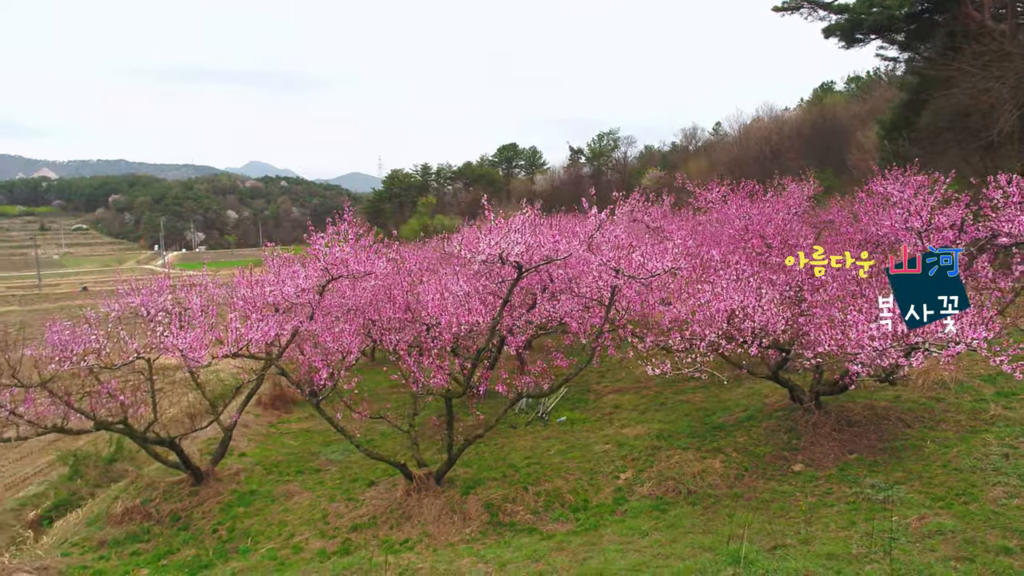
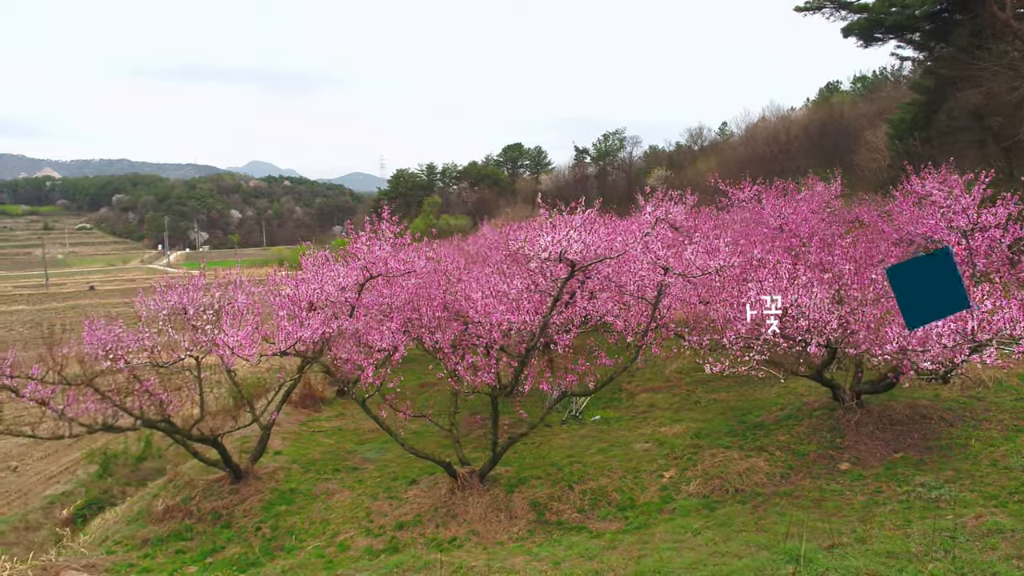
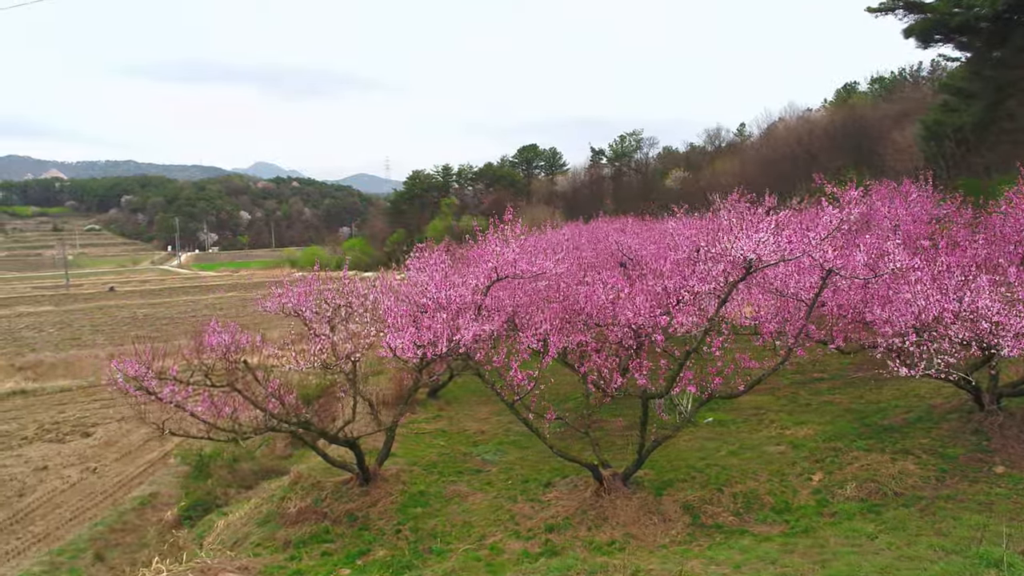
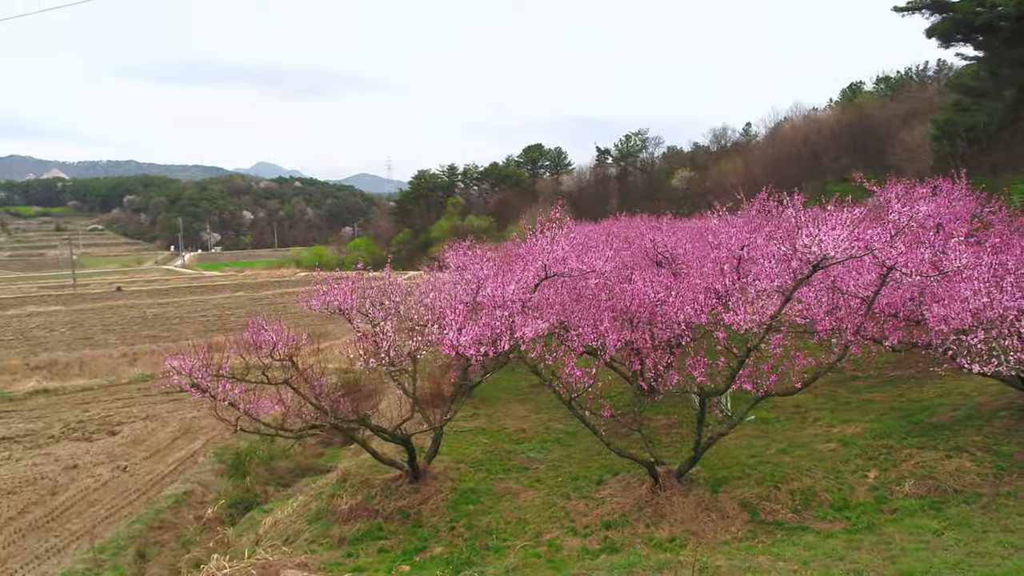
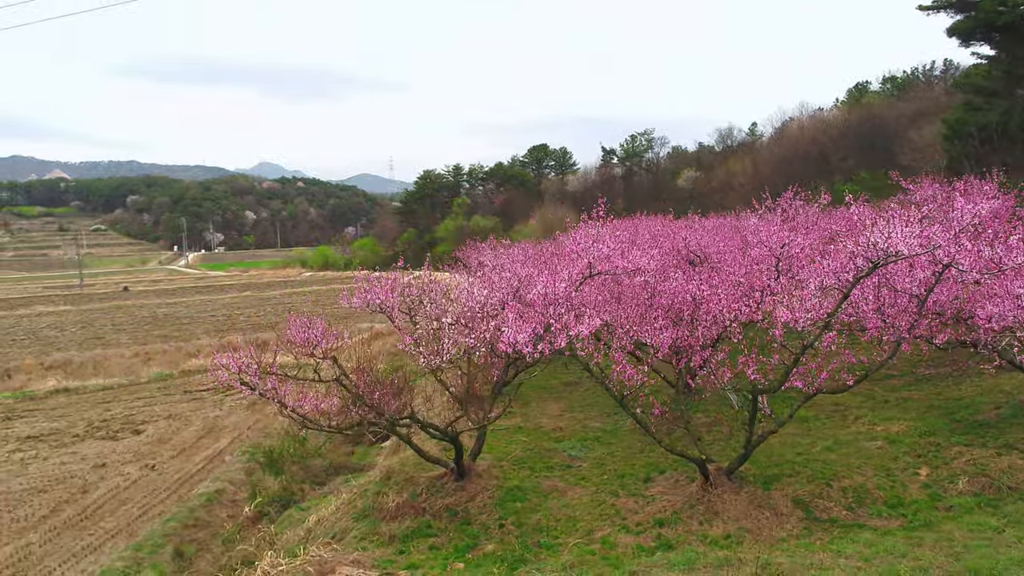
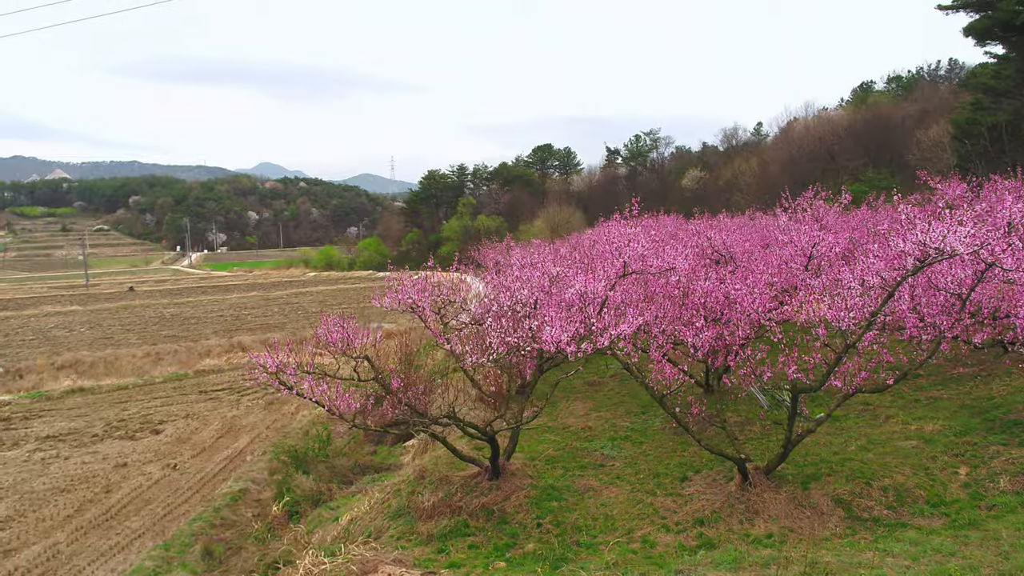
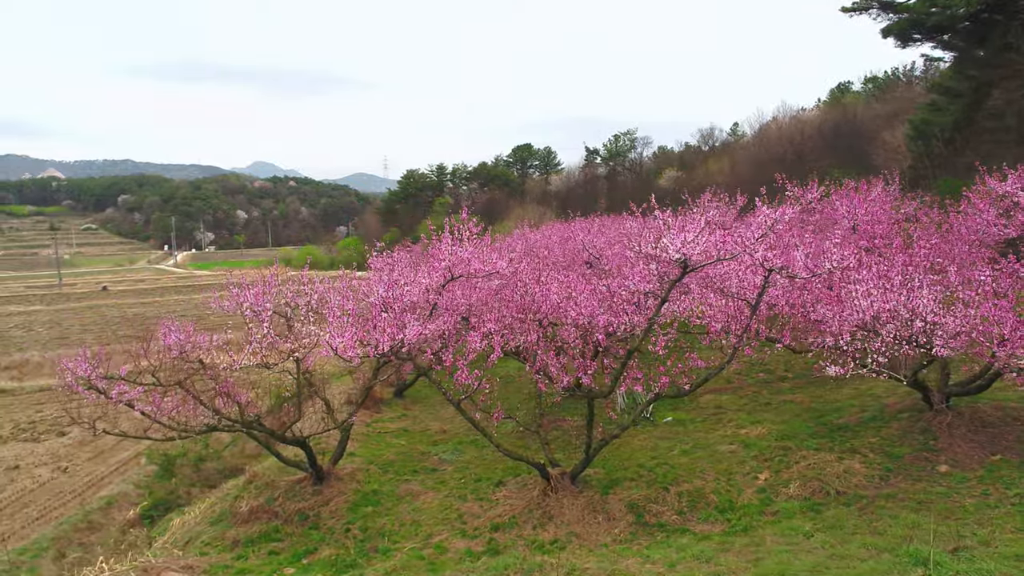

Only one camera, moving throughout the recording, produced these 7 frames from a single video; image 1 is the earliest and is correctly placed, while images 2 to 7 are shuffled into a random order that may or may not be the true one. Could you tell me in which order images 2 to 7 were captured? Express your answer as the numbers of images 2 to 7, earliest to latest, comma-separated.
2, 7, 3, 4, 5, 6
